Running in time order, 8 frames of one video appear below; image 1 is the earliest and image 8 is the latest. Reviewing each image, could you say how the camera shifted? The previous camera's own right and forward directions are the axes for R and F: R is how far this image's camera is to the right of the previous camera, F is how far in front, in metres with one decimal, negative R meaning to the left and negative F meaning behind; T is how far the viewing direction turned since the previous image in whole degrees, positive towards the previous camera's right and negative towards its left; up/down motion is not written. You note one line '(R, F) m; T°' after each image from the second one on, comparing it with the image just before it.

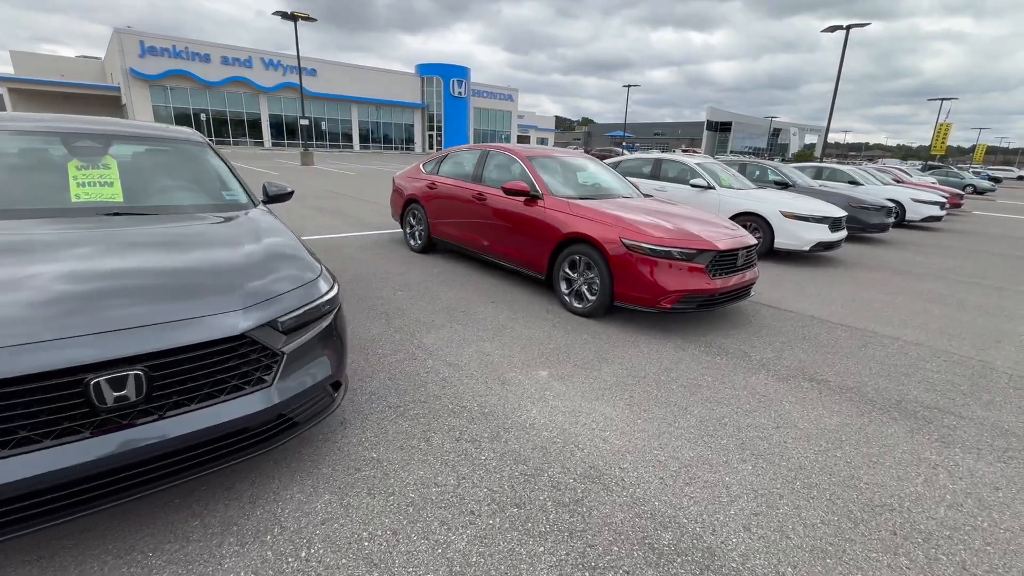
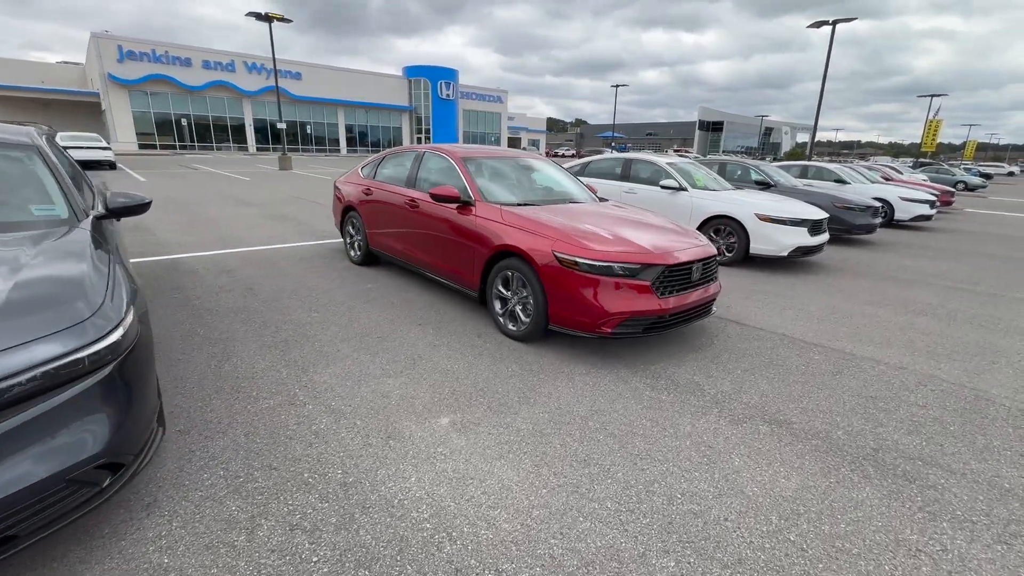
(+0.6, +0.6) m; 0°
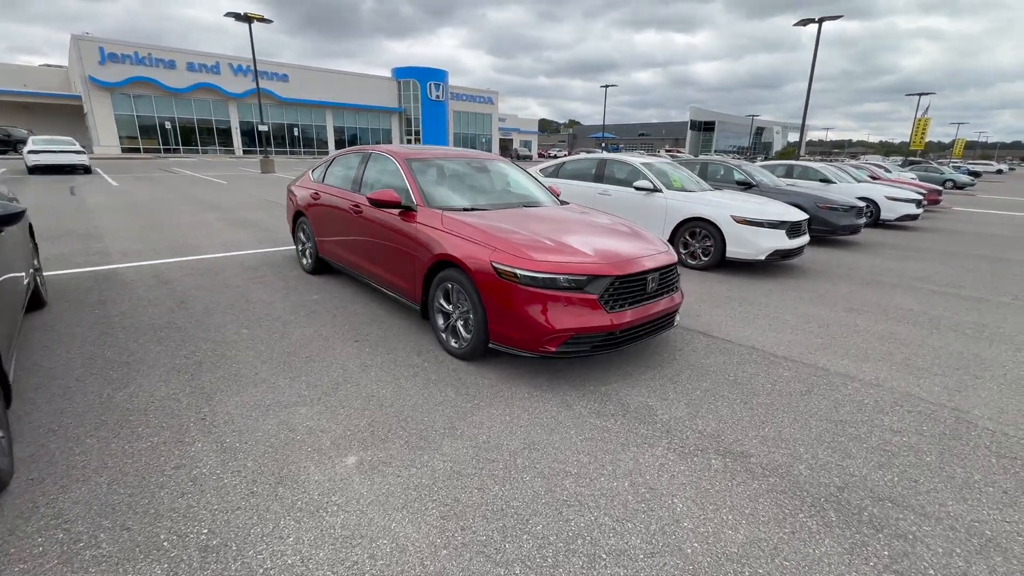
(+0.4, +0.4) m; +1°
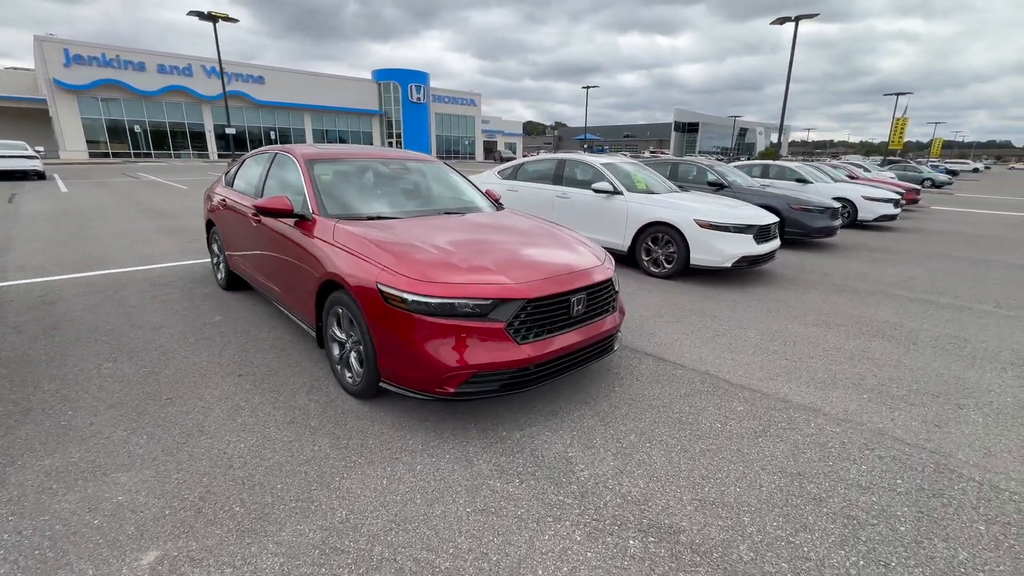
(+0.6, +0.6) m; +1°
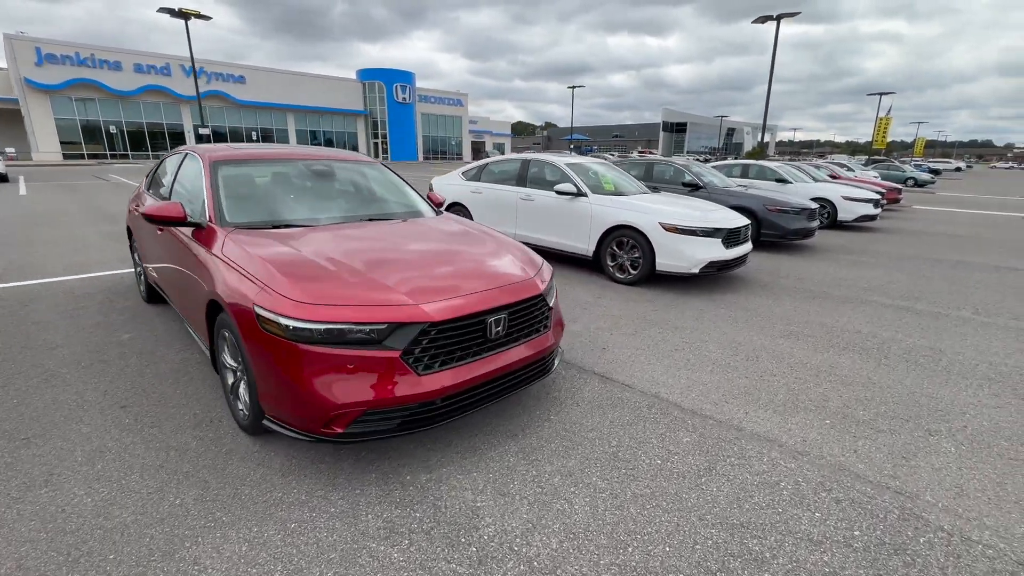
(+0.5, +0.4) m; +1°
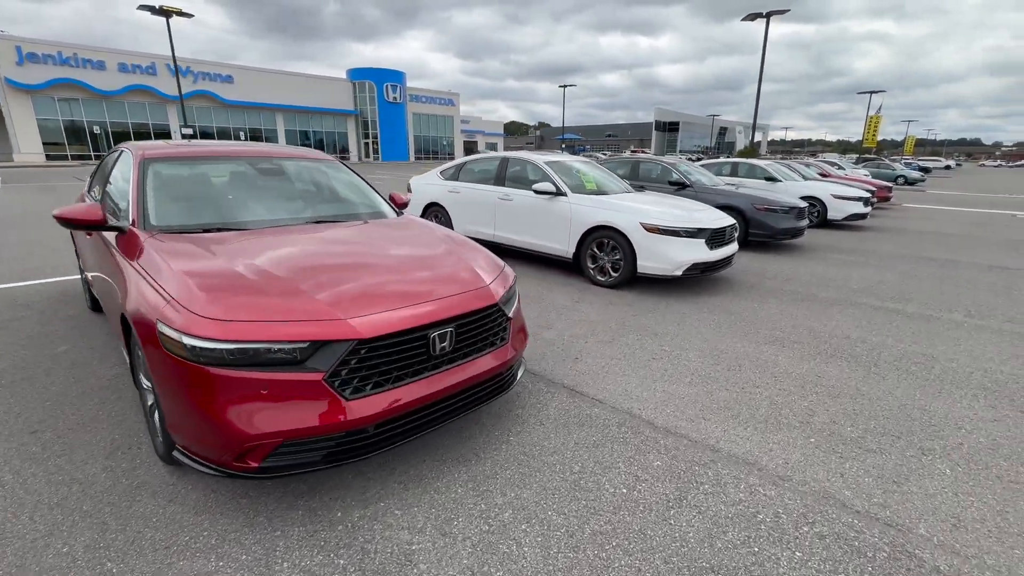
(+0.2, +0.3) m; +1°
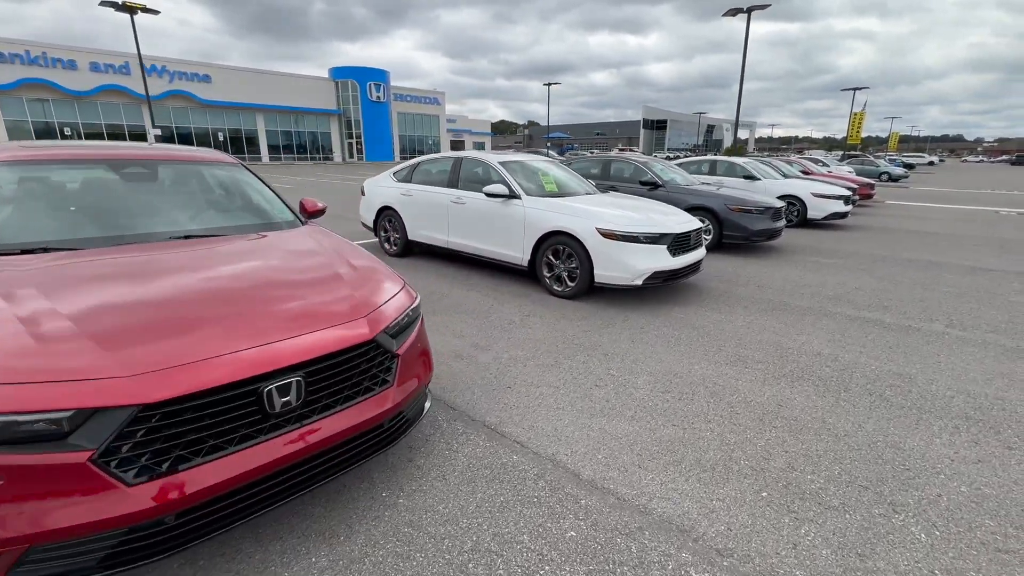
(+0.5, +0.5) m; +1°
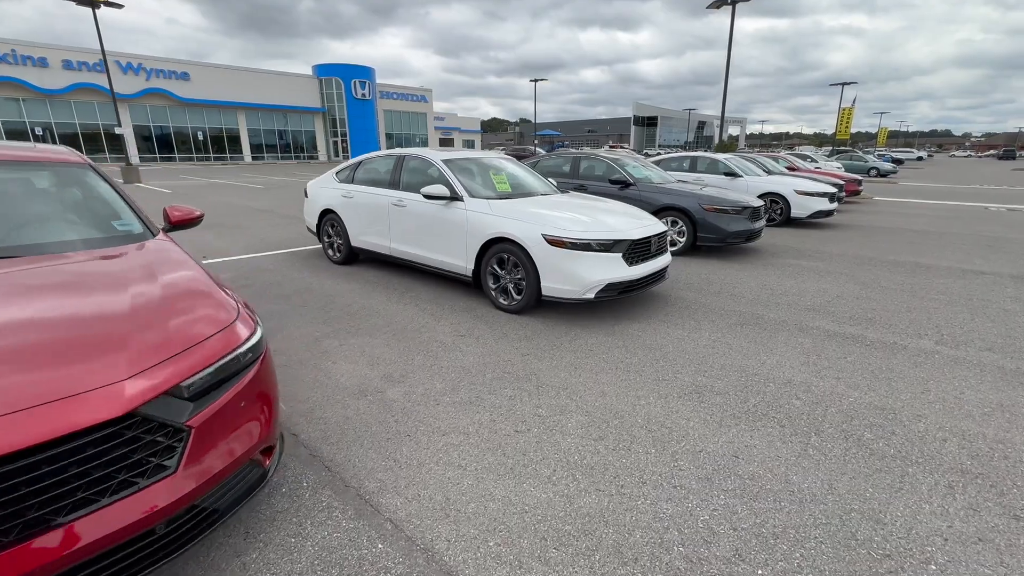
(+0.6, +0.6) m; +1°
